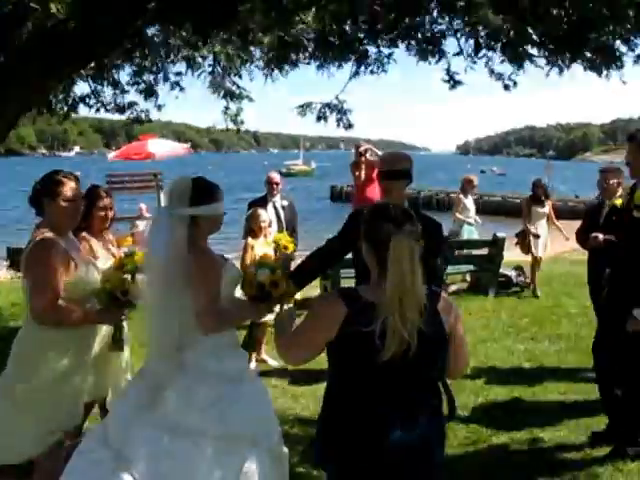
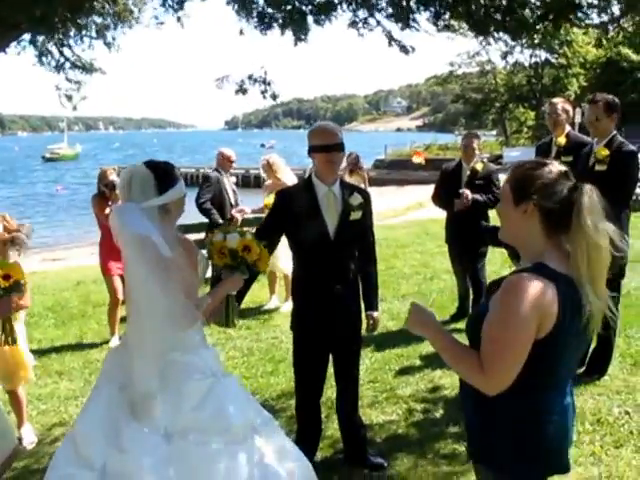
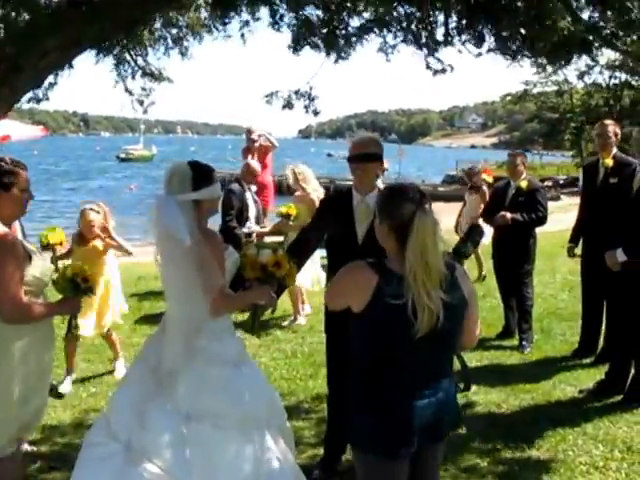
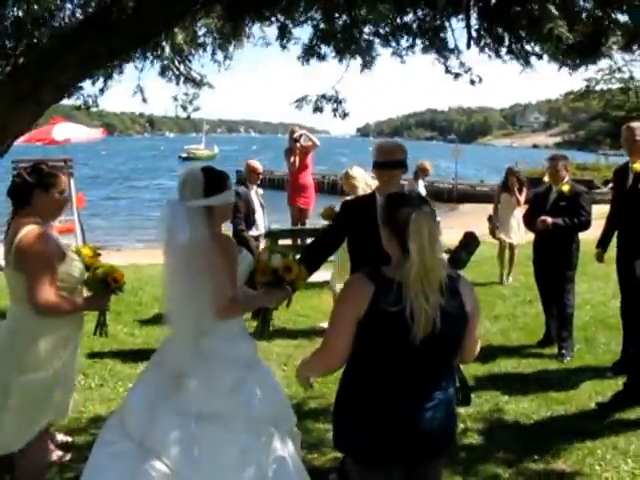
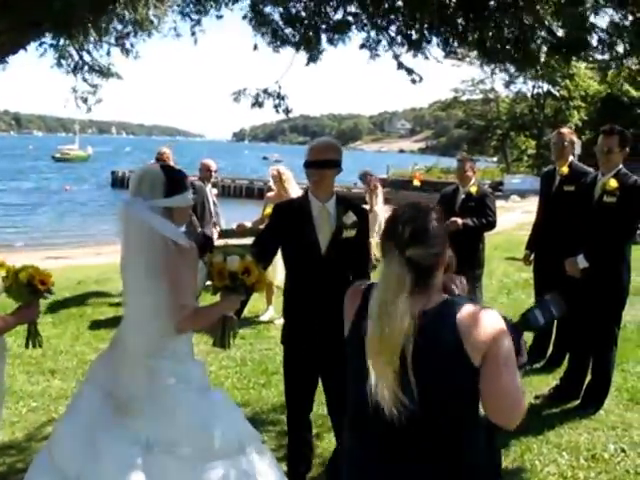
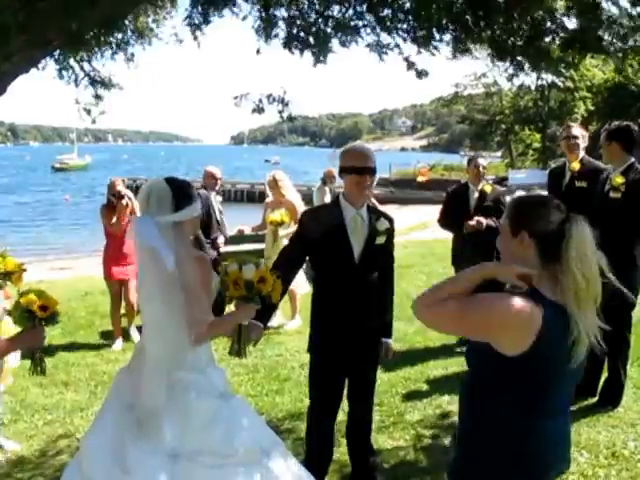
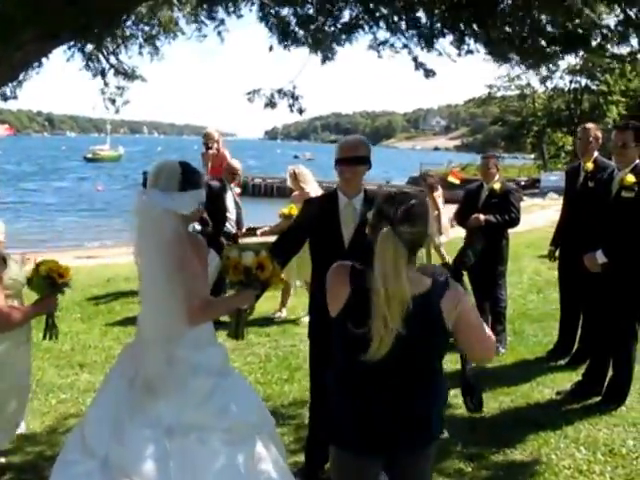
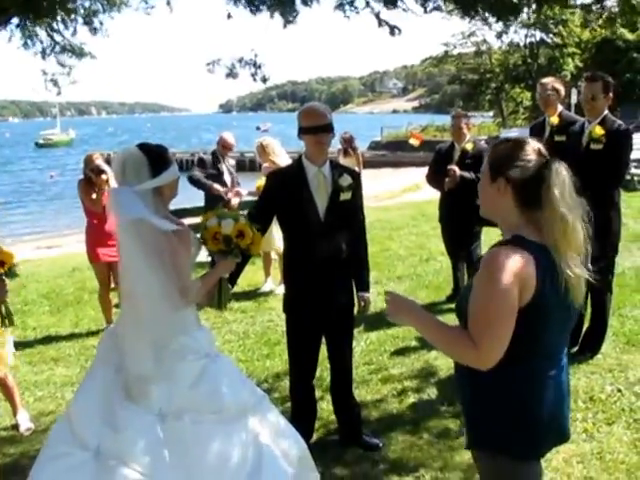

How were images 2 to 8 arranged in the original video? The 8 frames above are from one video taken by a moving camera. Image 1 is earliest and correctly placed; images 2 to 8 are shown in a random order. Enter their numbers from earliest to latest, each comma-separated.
4, 3, 7, 5, 6, 2, 8
